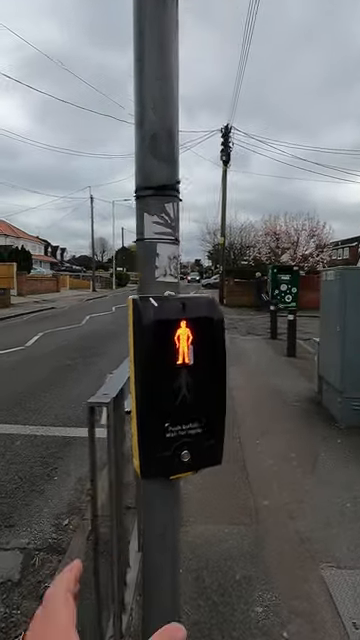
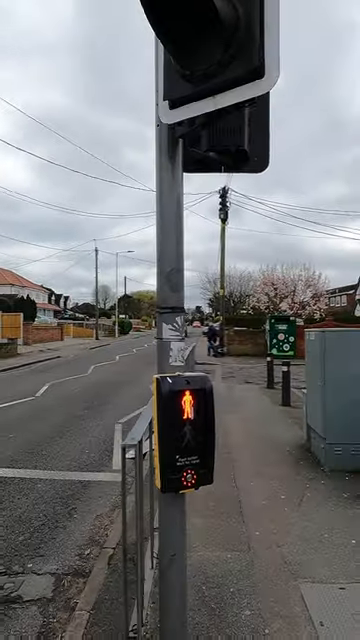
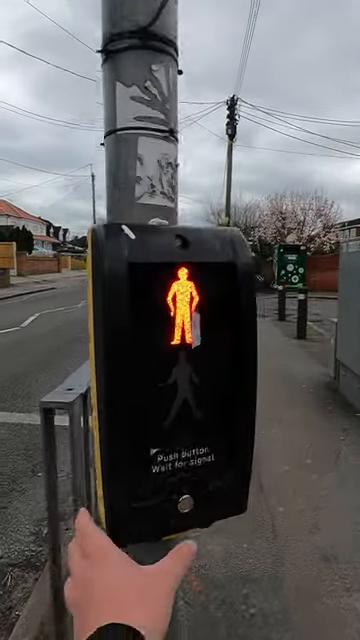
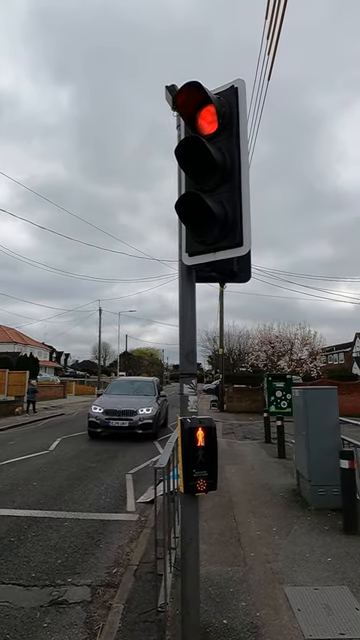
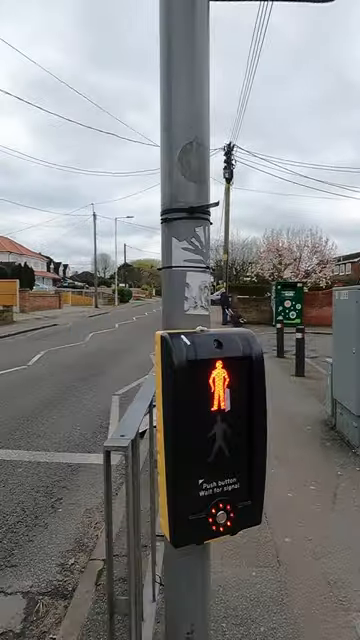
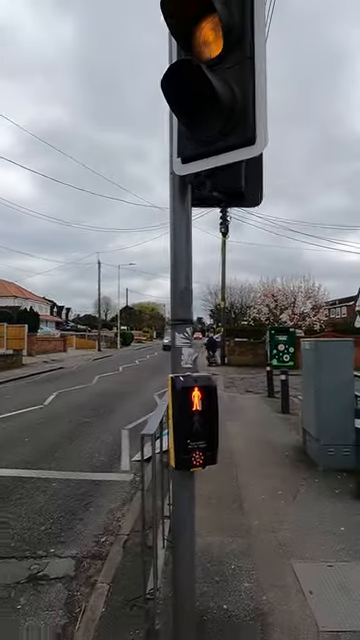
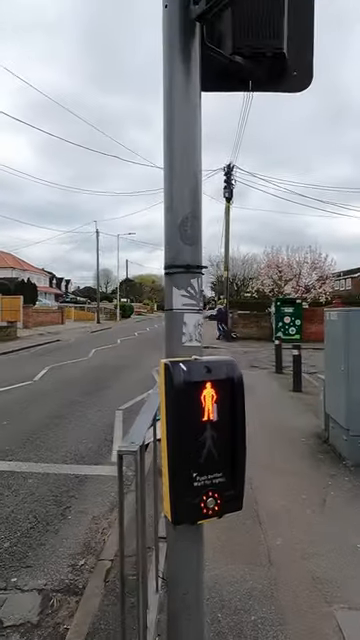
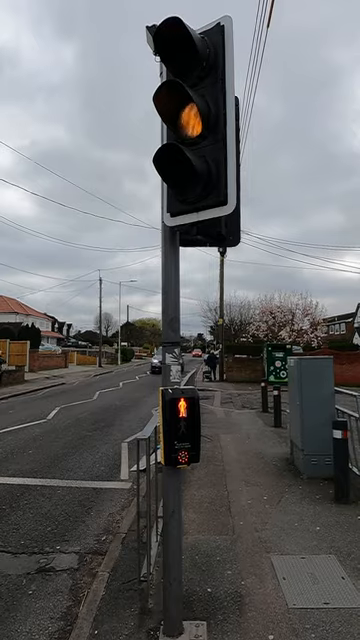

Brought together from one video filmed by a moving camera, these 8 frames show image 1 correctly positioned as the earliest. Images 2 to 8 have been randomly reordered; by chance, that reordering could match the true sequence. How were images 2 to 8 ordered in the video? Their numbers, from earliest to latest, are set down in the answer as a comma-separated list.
3, 5, 7, 2, 6, 8, 4
